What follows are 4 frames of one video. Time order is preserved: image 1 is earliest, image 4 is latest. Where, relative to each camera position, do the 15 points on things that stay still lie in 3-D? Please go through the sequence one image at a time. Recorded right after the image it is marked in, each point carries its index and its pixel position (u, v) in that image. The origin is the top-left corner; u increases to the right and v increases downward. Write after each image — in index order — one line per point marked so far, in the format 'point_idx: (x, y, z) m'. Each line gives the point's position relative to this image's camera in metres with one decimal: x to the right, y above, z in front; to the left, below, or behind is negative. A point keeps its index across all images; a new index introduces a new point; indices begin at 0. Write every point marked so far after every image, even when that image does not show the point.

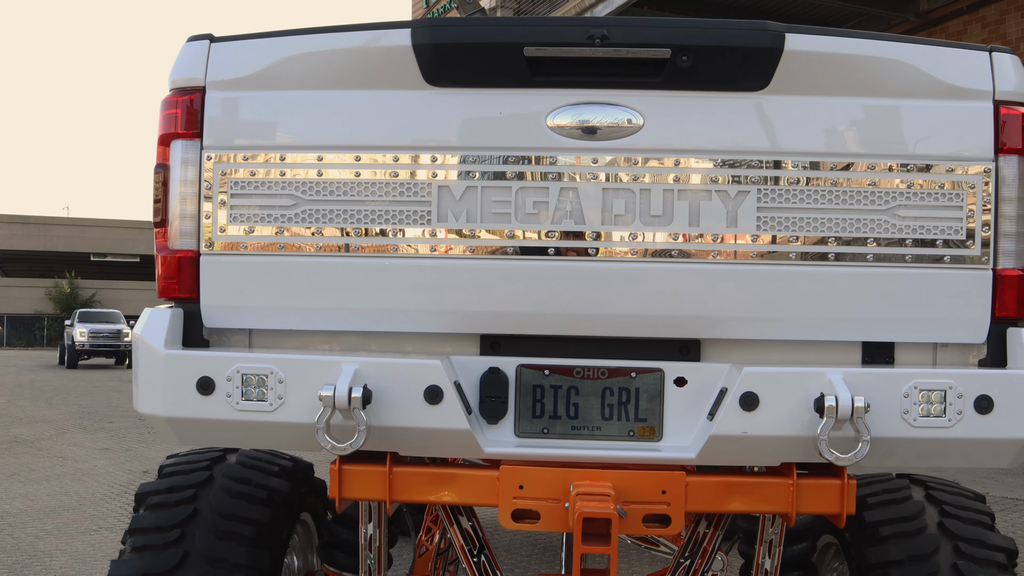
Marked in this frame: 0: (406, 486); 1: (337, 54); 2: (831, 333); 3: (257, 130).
0: (-0.2, -0.4, +2.0) m
1: (-0.3, +0.5, +2.1) m
2: (+0.7, -0.1, +2.0) m
3: (-0.6, +0.4, +2.1) m
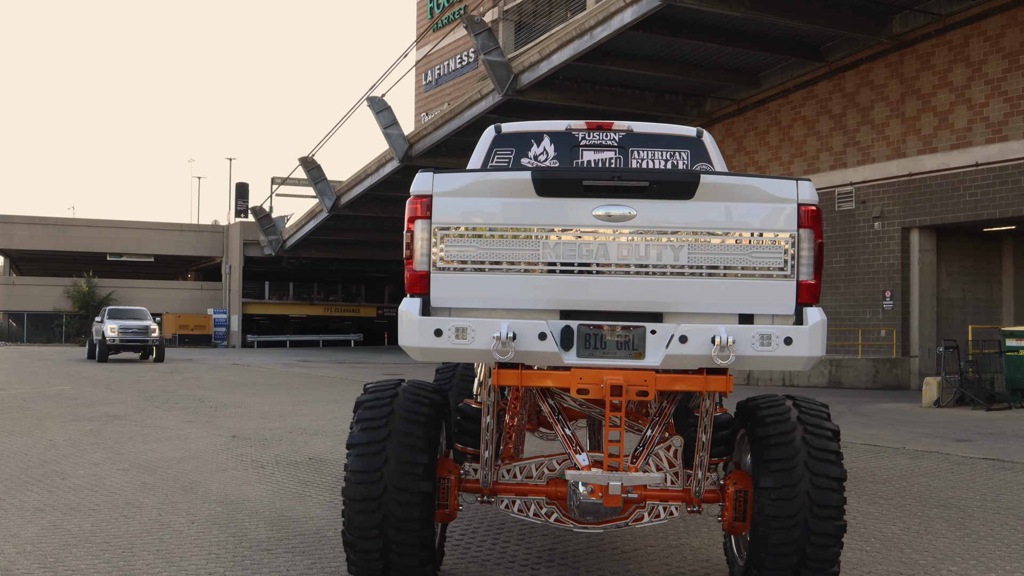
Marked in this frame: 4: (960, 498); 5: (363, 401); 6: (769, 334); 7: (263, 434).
0: (+0.1, -0.4, +4.3) m
1: (-0.1, +0.5, +4.4) m
2: (+0.9, -0.1, +4.4) m
3: (-0.3, +0.4, +4.4) m
4: (+3.7, -1.8, +7.9) m
5: (-0.8, -0.6, +5.2) m
6: (+1.1, -0.2, +4.2) m
7: (-3.3, -1.9, +12.5) m
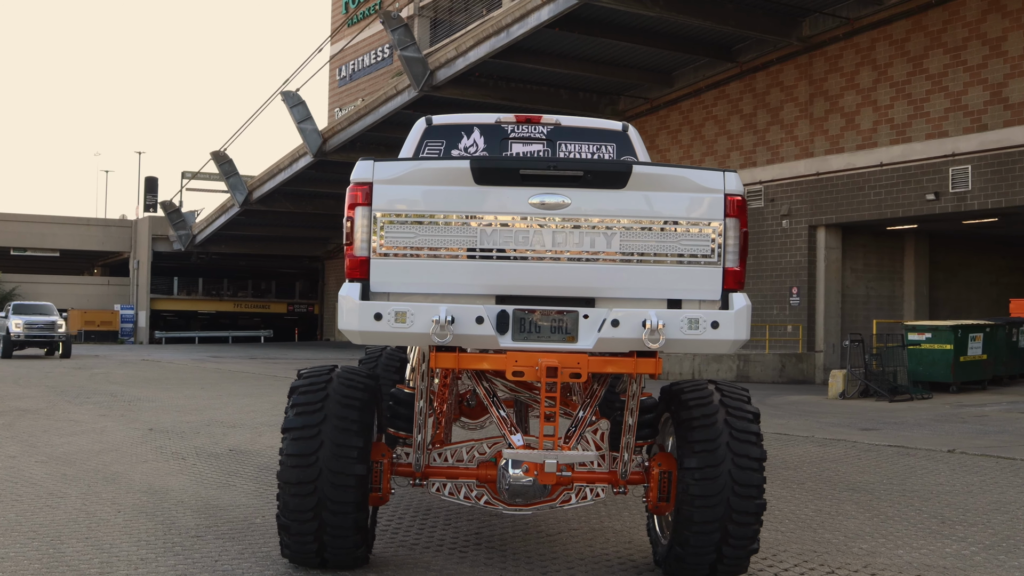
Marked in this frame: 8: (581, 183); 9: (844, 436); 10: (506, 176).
0: (-0.2, -0.3, +4.4) m
1: (-0.3, +0.6, +4.5) m
2: (+0.7, 0.0, +4.6) m
3: (-0.6, +0.4, +4.5) m
4: (+3.1, -1.7, +8.4) m
5: (-1.2, -0.5, +5.3) m
6: (+0.9, -0.1, +4.4) m
7: (-4.3, -1.8, +12.3) m
8: (+0.3, +0.5, +4.6) m
9: (+3.9, -1.7, +11.2) m
10: (0.0, +0.5, +4.5) m
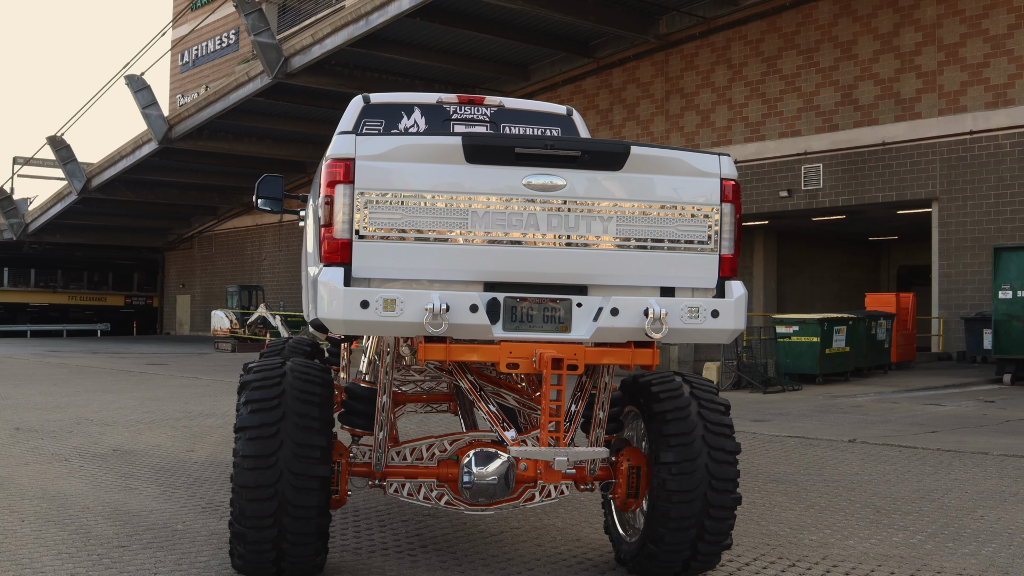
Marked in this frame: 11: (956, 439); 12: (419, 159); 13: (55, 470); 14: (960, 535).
0: (-0.2, -0.3, +4.1) m
1: (-0.4, +0.6, +4.2) m
2: (+0.6, 0.0, +4.4) m
3: (-0.6, +0.5, +4.1) m
4: (+2.4, -1.6, +8.5) m
5: (-1.3, -0.5, +4.8) m
6: (+0.8, -0.1, +4.3) m
7: (-5.5, -1.7, +11.3) m
8: (+0.3, +0.6, +4.3) m
9: (+2.8, -1.6, +11.5) m
10: (-0.1, +0.6, +4.2) m
11: (+4.8, -1.6, +10.3) m
12: (-0.4, +0.6, +4.2) m
13: (-3.8, -1.6, +8.0) m
14: (+2.9, -1.6, +6.1) m
